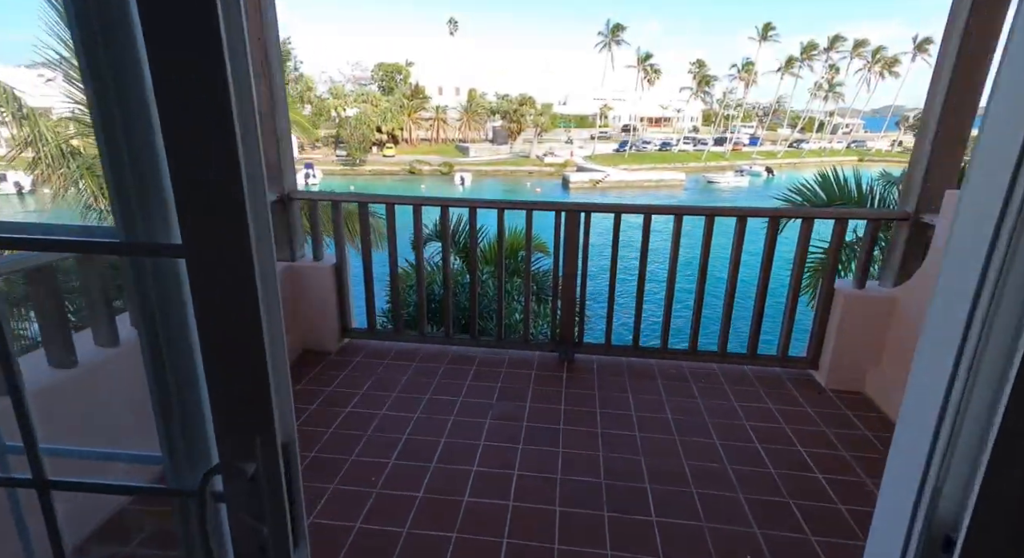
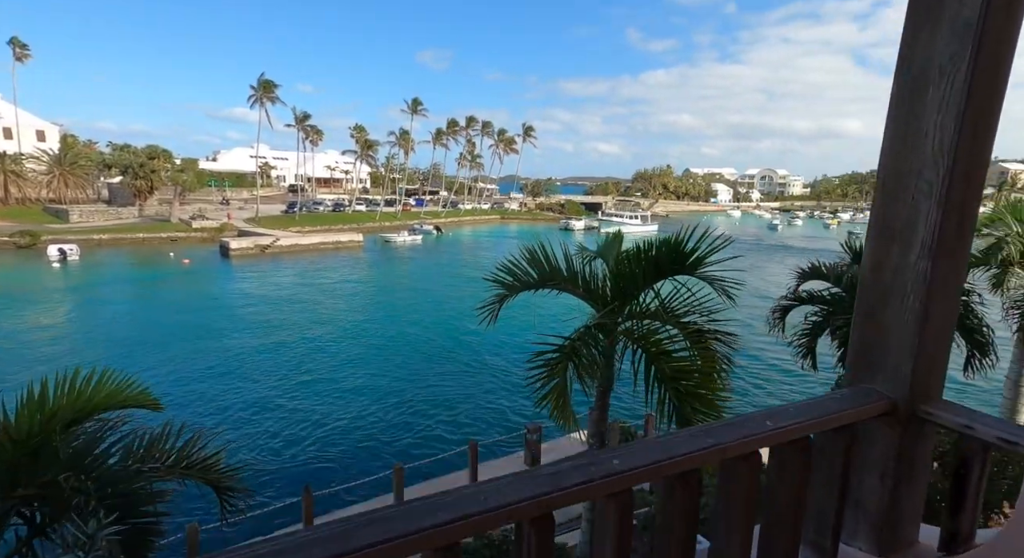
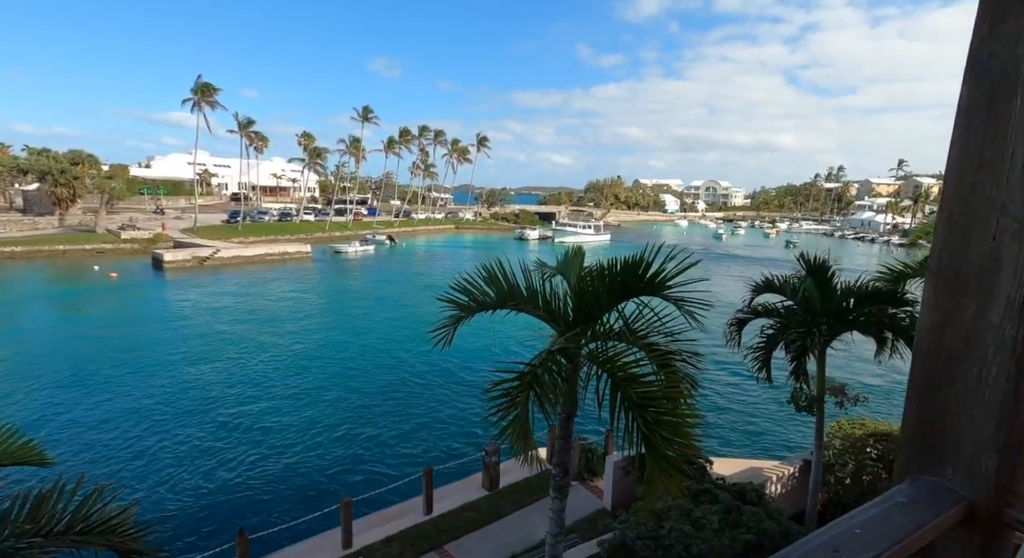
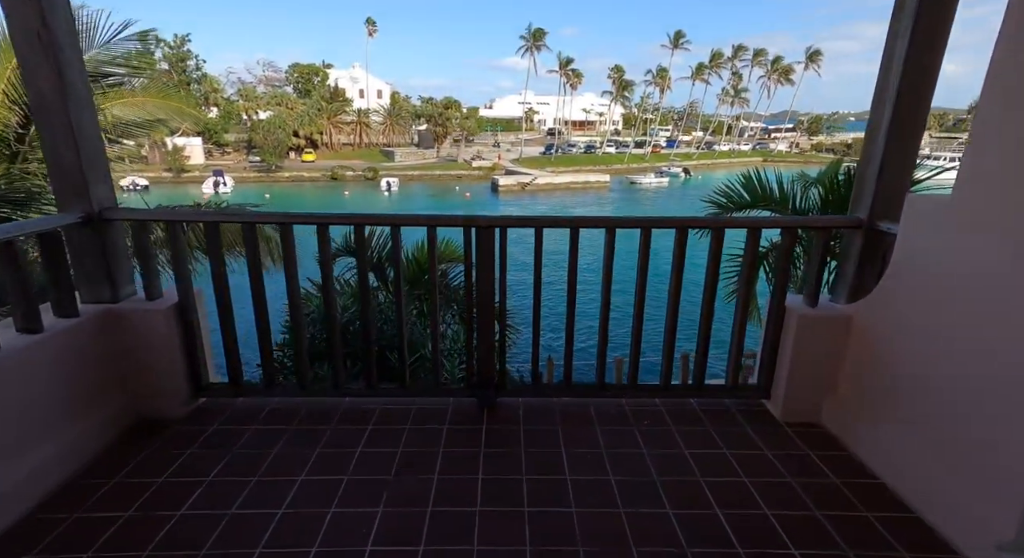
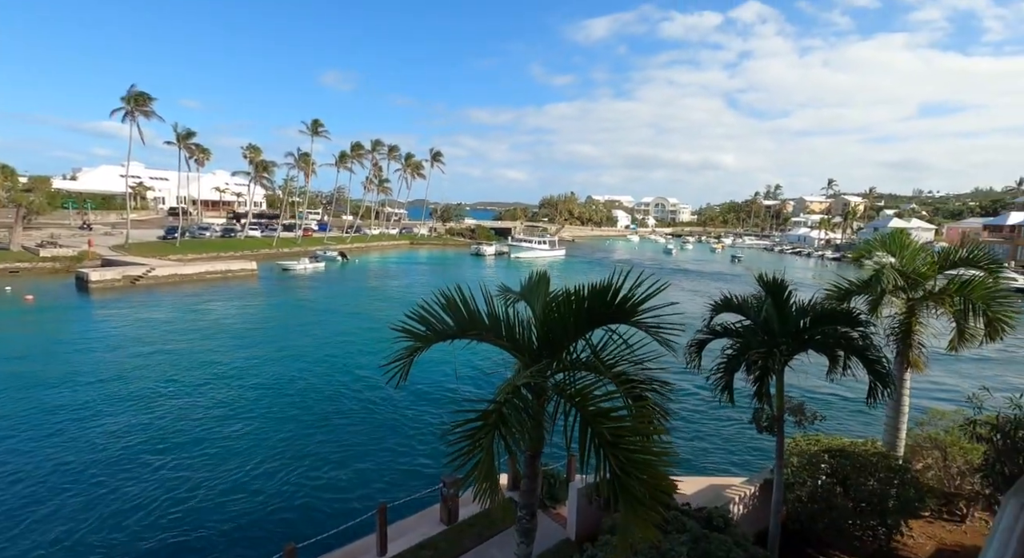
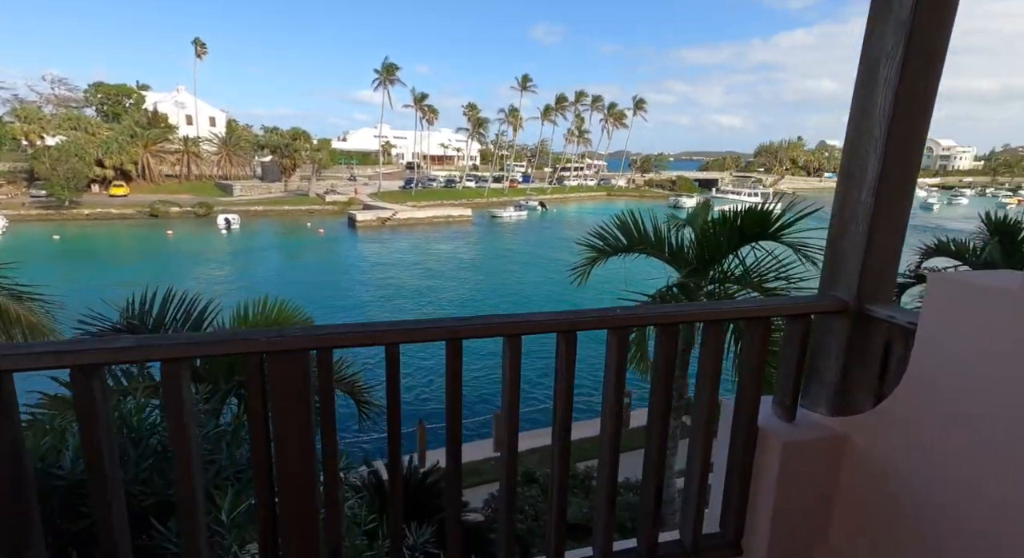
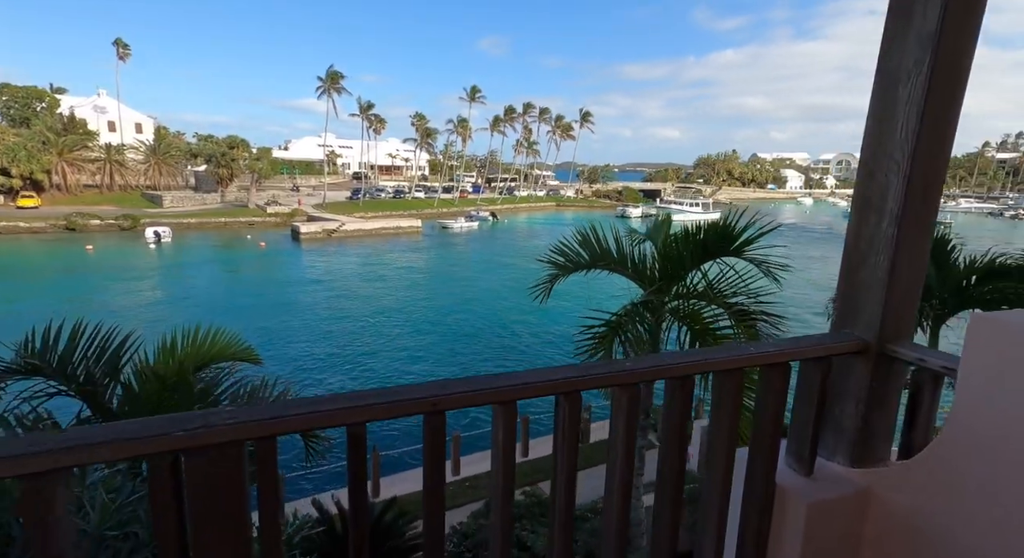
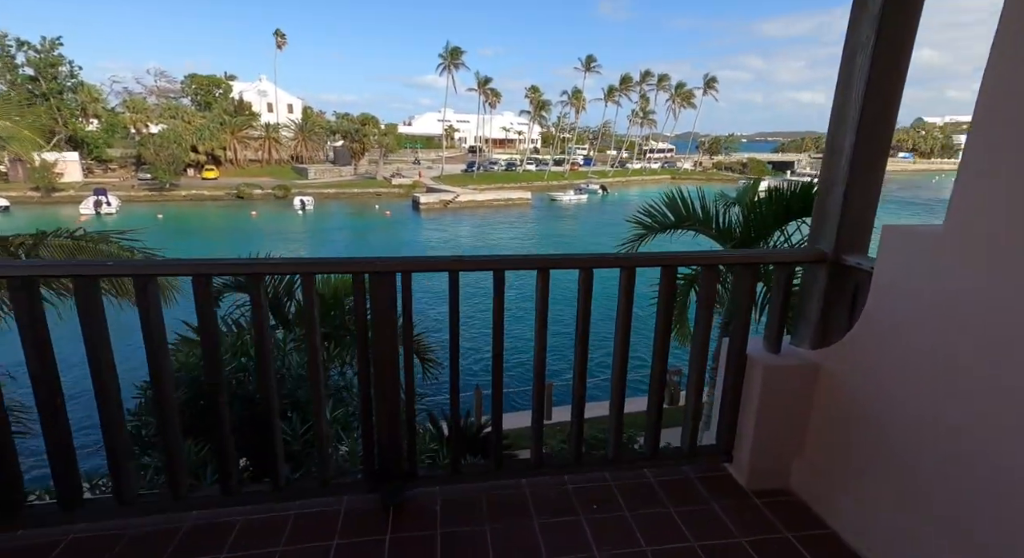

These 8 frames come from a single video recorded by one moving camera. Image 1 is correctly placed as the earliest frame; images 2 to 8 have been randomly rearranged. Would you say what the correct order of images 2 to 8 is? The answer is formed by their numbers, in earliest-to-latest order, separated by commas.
4, 8, 6, 7, 2, 3, 5
